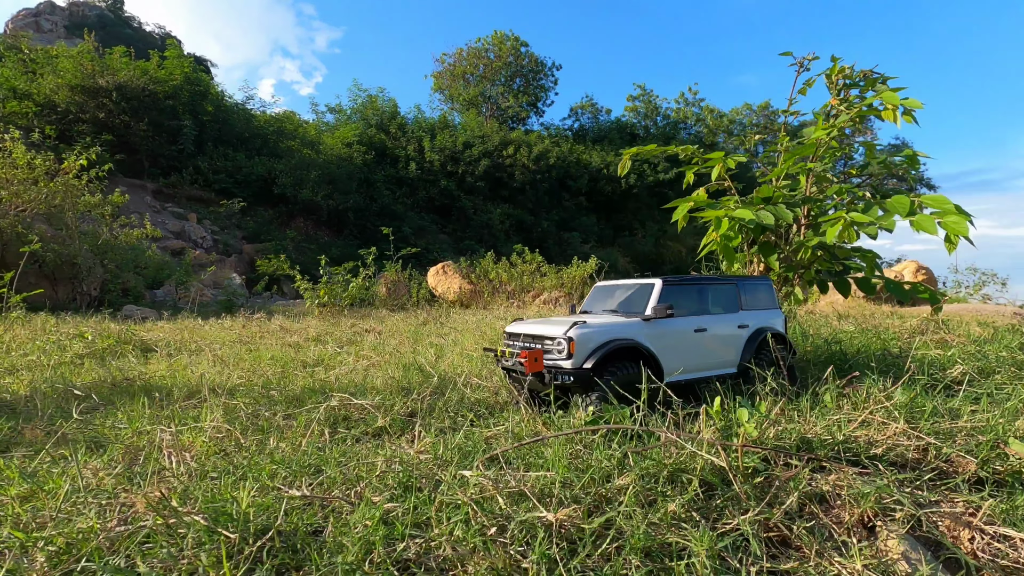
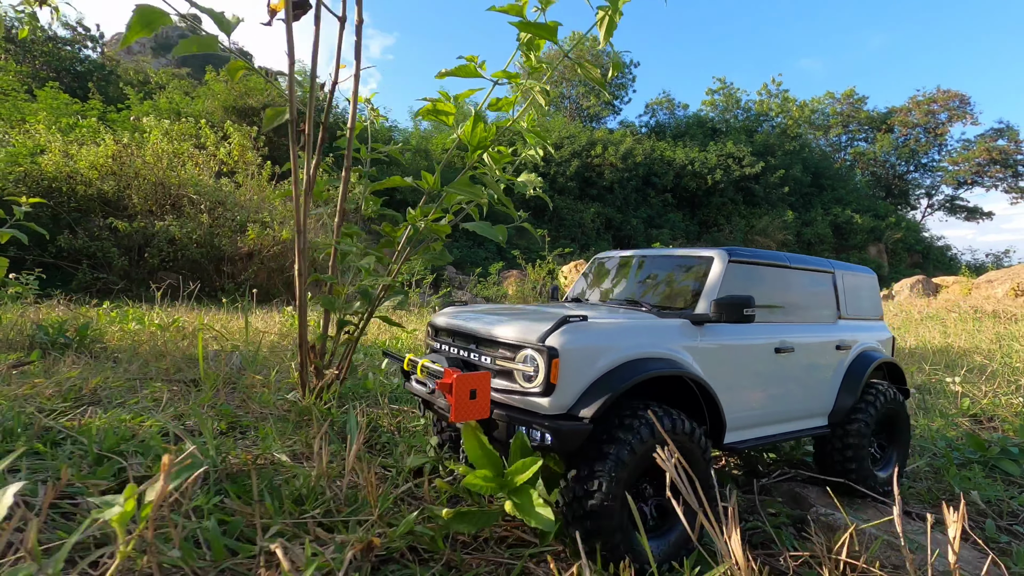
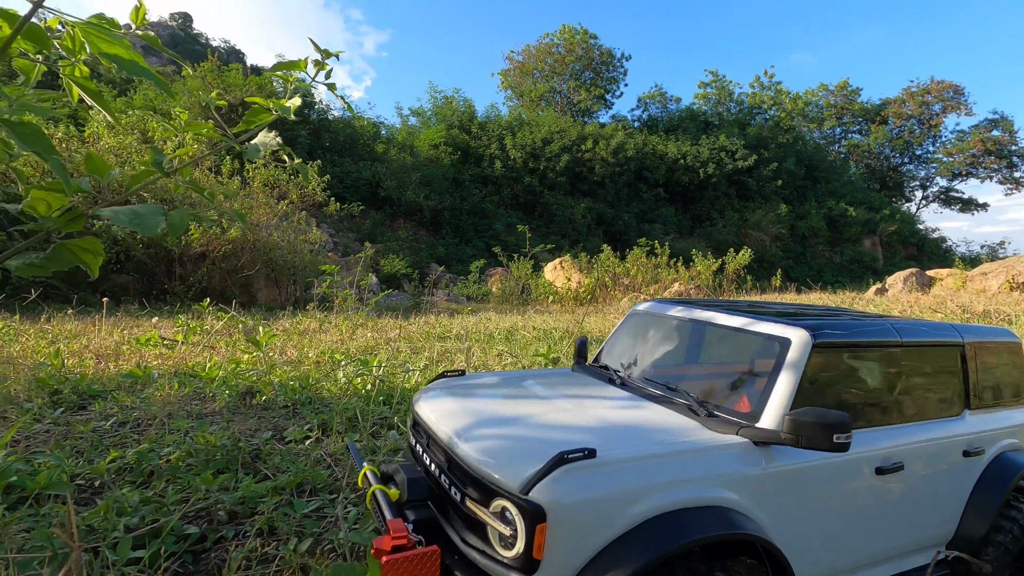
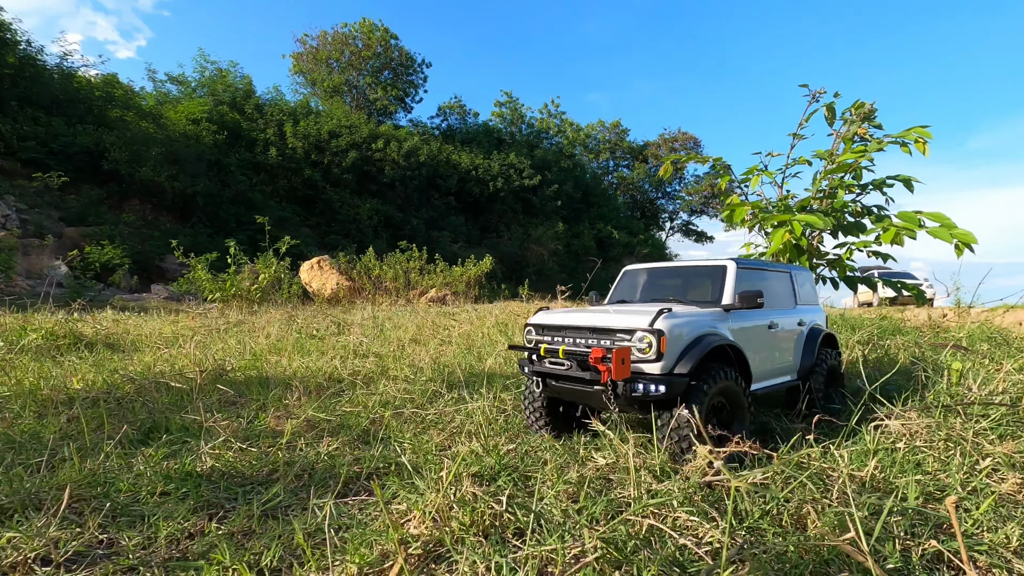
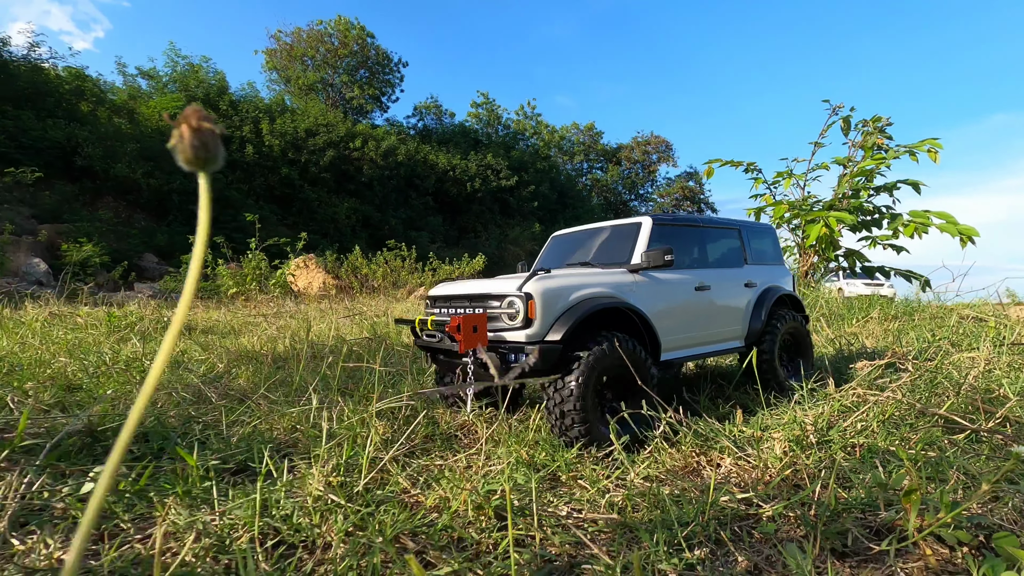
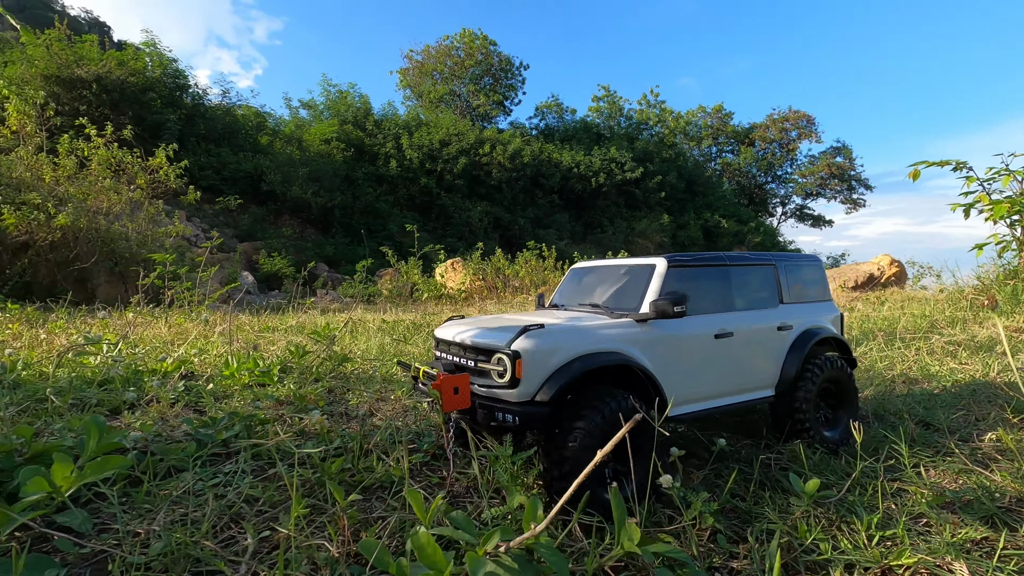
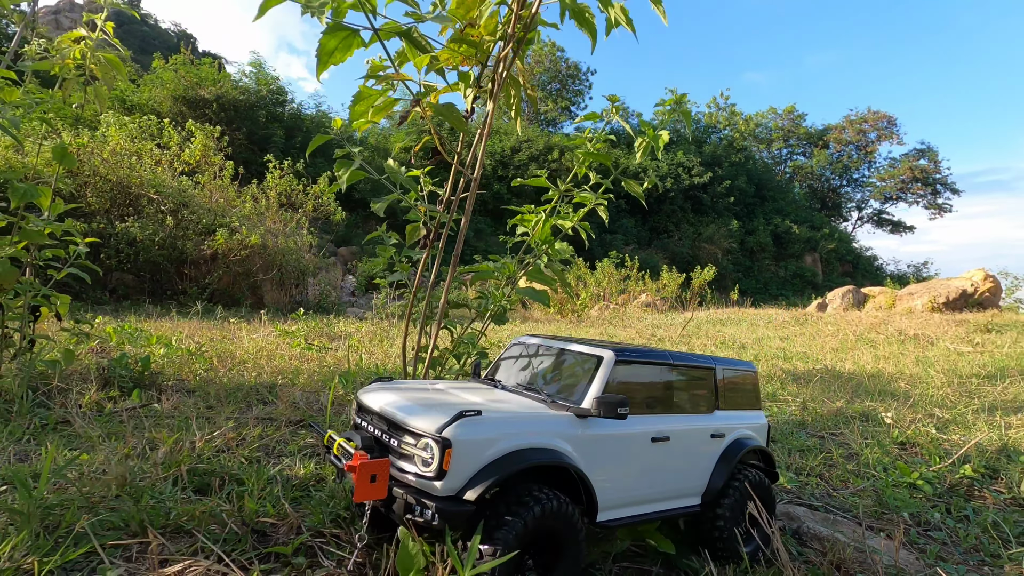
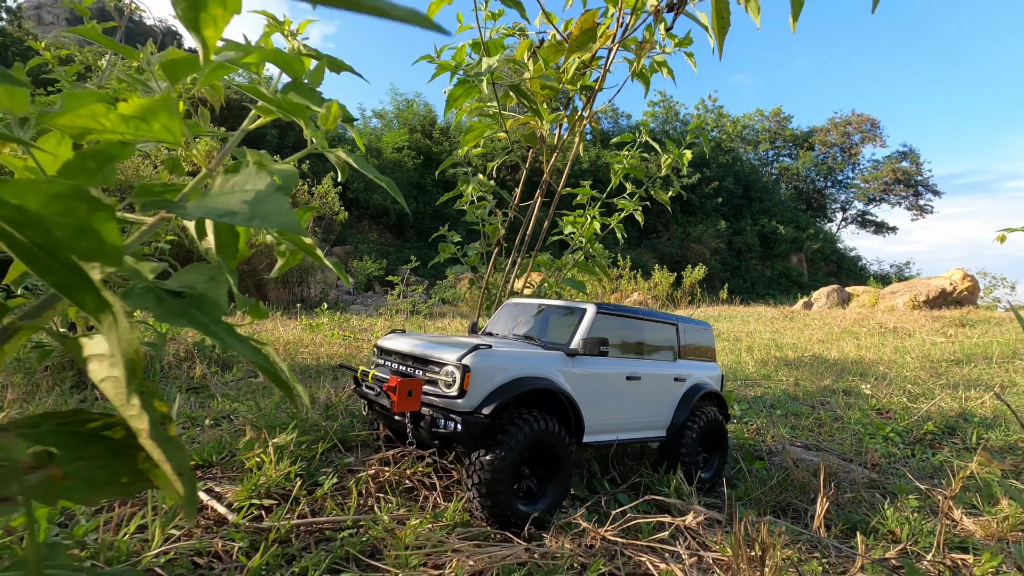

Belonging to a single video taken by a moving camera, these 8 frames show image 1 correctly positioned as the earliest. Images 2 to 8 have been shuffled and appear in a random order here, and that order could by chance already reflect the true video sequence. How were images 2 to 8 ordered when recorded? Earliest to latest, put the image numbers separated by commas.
4, 5, 6, 3, 2, 7, 8
